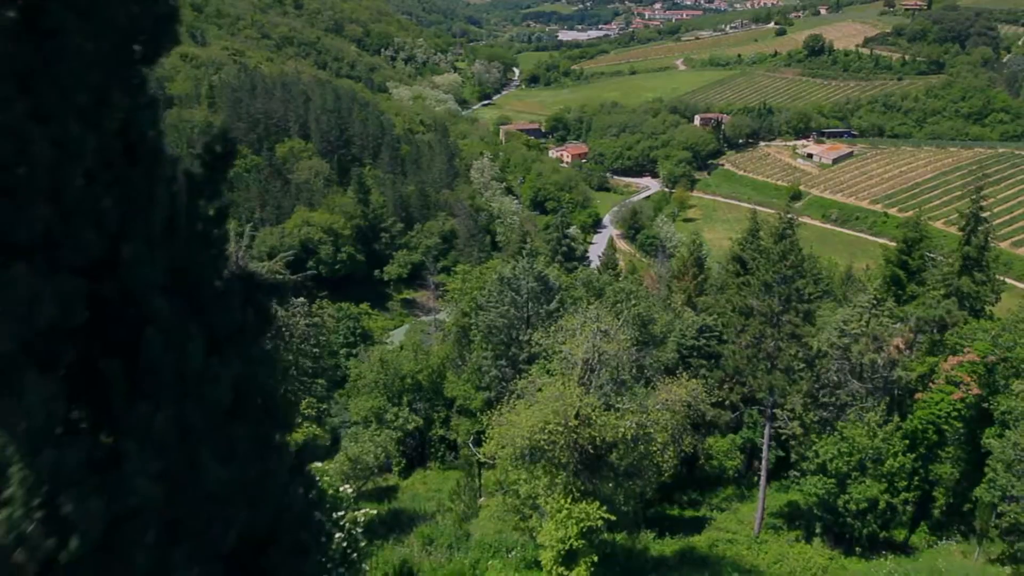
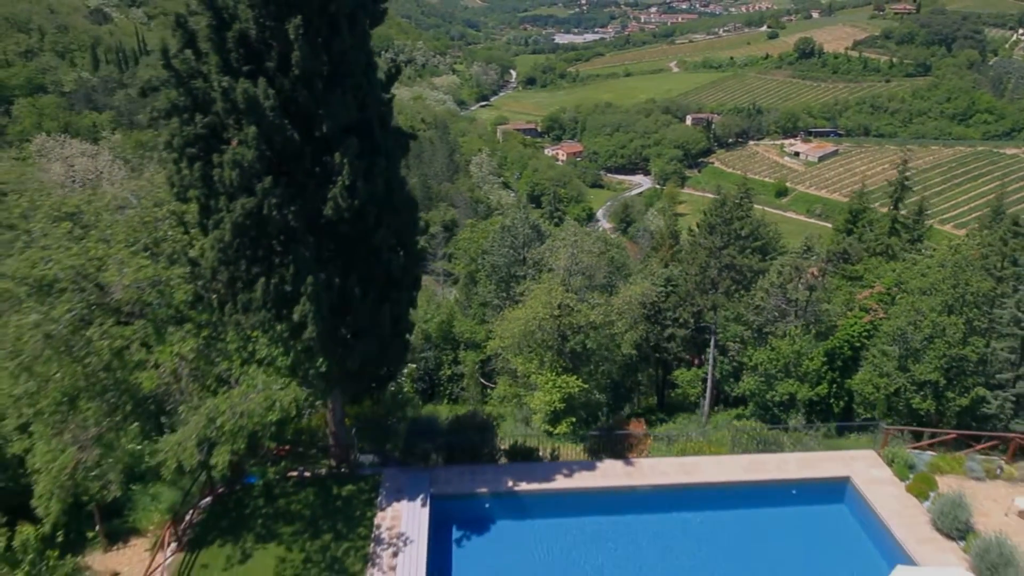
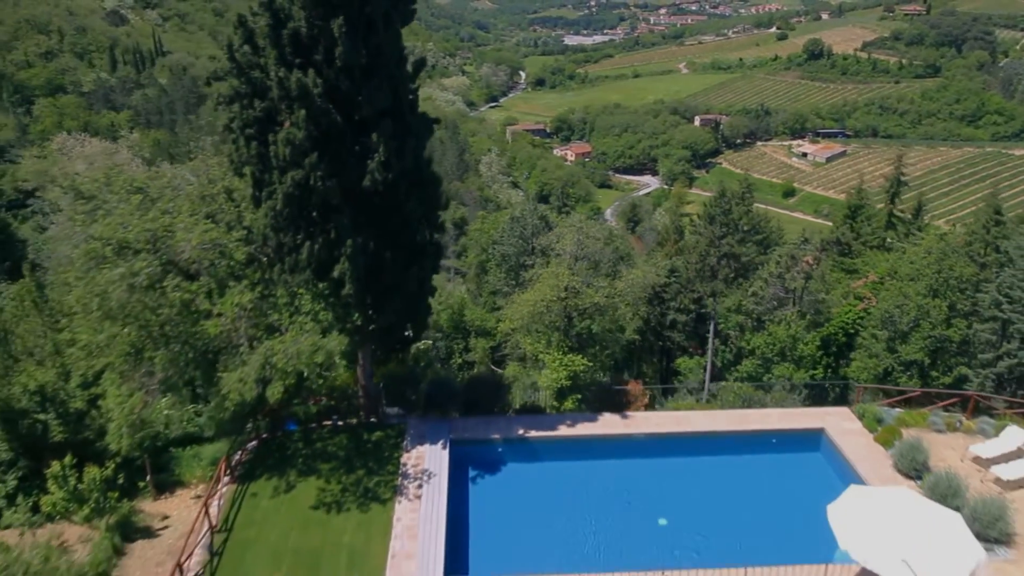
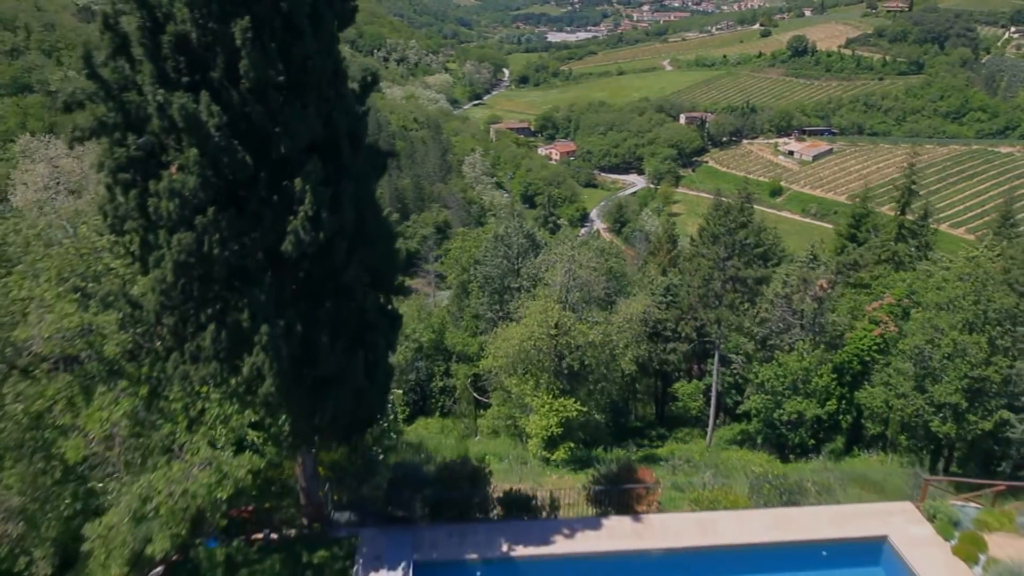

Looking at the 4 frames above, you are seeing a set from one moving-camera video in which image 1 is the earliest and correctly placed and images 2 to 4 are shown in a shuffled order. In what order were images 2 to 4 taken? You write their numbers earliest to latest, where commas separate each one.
4, 2, 3
